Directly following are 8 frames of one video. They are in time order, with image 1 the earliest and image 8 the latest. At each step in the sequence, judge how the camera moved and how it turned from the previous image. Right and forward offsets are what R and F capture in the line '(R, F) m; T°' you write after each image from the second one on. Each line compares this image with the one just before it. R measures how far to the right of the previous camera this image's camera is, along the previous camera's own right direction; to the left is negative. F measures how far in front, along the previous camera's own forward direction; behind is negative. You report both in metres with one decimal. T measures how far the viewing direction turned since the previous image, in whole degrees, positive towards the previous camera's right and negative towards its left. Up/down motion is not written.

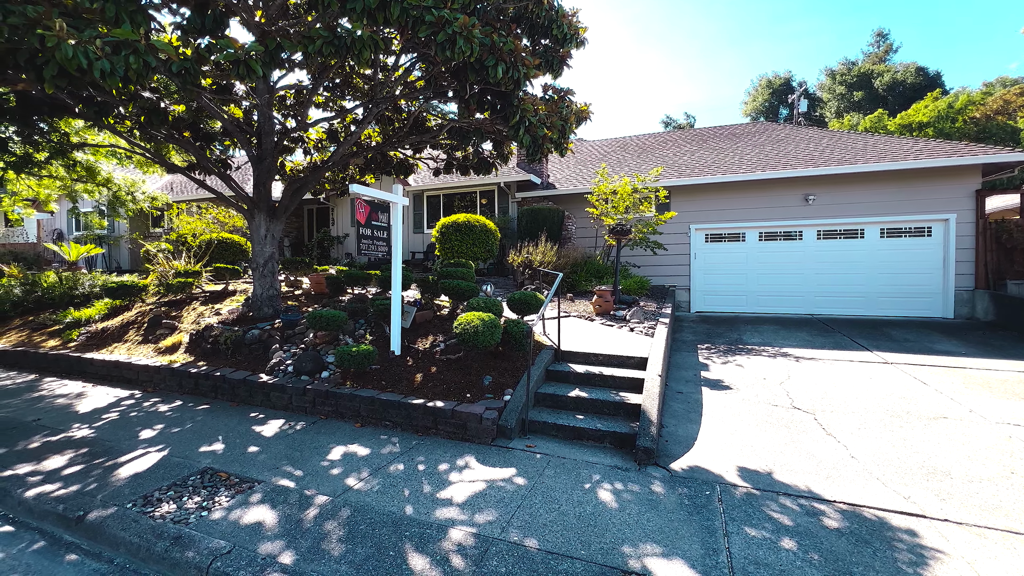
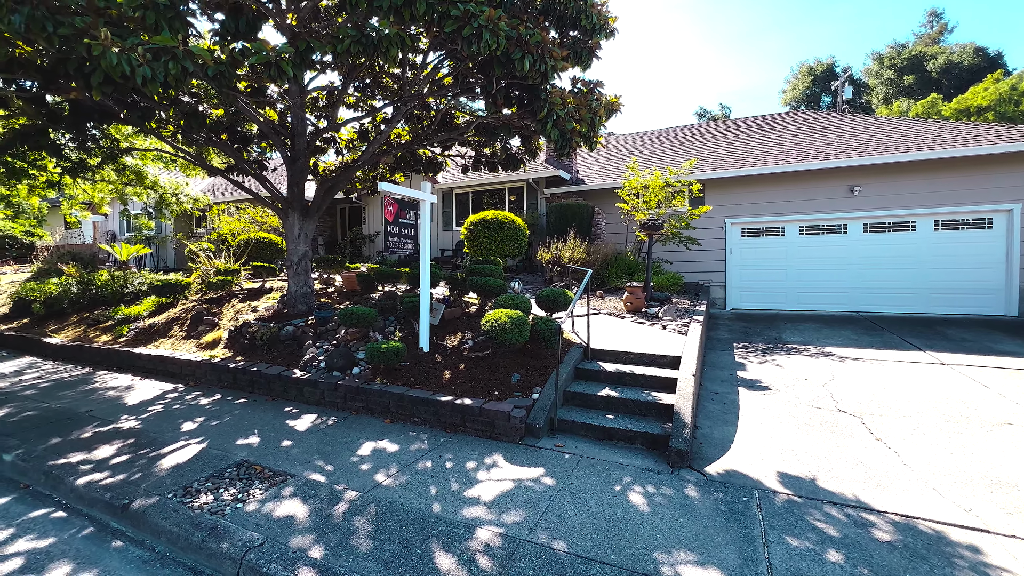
(0.0, +0.1) m; -4°
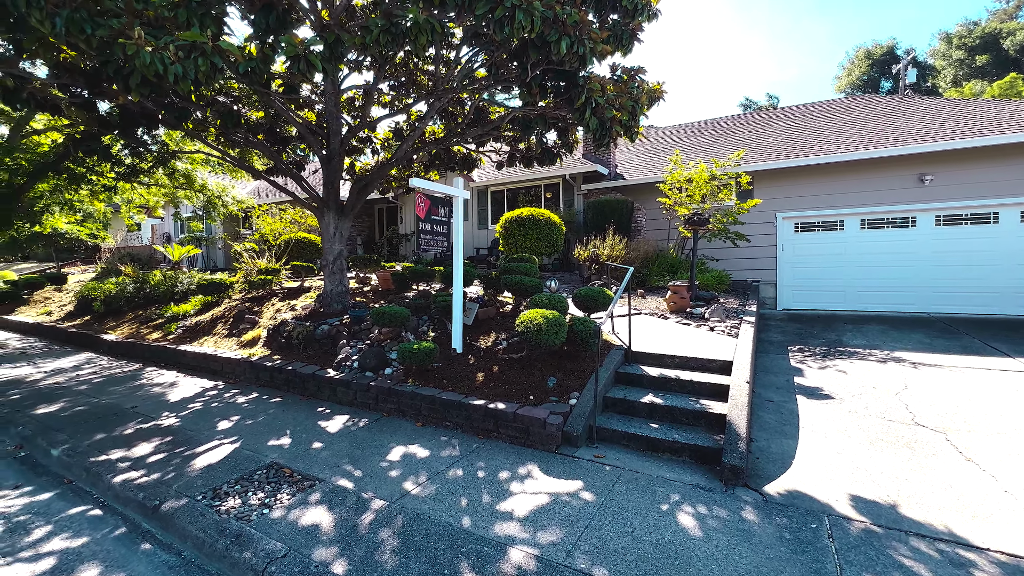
(0.0, +0.2) m; -5°
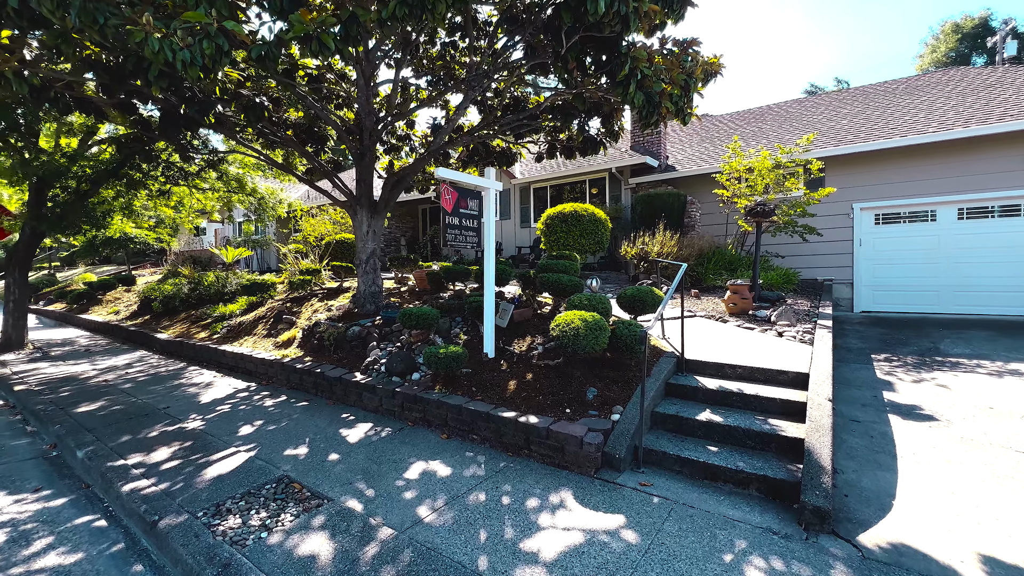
(+0.1, +0.4) m; -6°
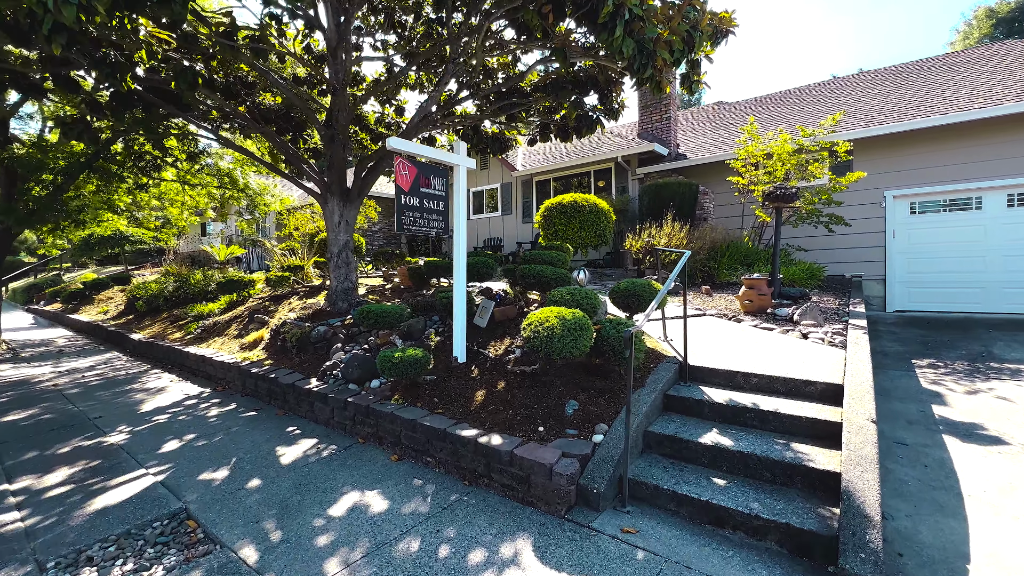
(+0.4, +0.6) m; -2°
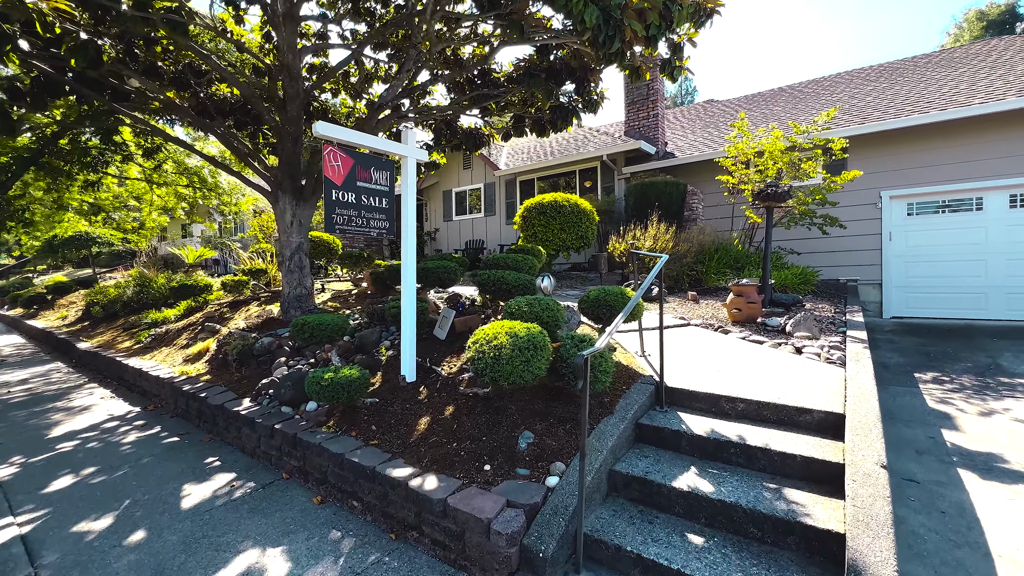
(+0.3, +0.5) m; +1°
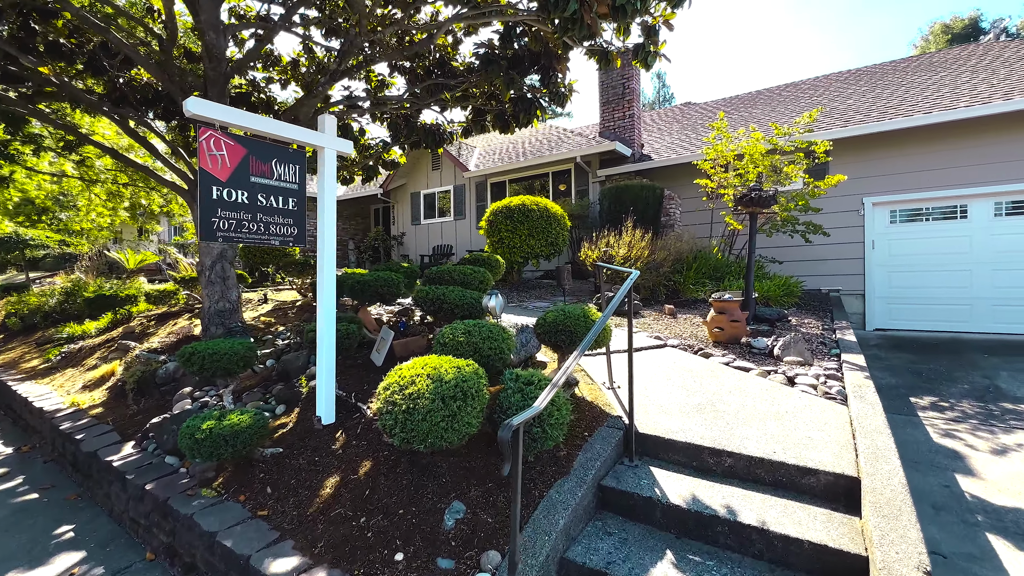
(+0.2, +0.6) m; +2°
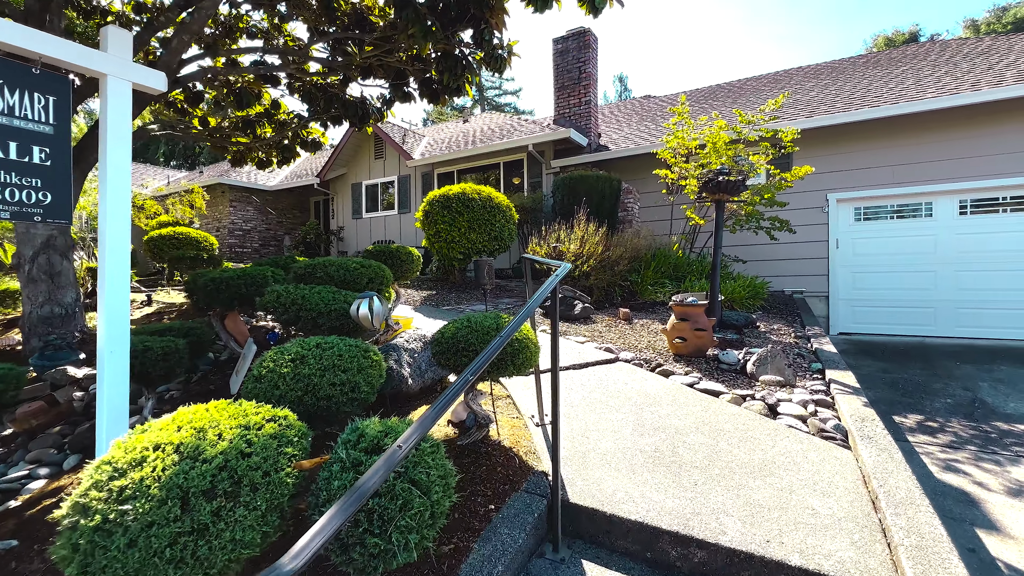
(+0.3, +0.8) m; +5°
